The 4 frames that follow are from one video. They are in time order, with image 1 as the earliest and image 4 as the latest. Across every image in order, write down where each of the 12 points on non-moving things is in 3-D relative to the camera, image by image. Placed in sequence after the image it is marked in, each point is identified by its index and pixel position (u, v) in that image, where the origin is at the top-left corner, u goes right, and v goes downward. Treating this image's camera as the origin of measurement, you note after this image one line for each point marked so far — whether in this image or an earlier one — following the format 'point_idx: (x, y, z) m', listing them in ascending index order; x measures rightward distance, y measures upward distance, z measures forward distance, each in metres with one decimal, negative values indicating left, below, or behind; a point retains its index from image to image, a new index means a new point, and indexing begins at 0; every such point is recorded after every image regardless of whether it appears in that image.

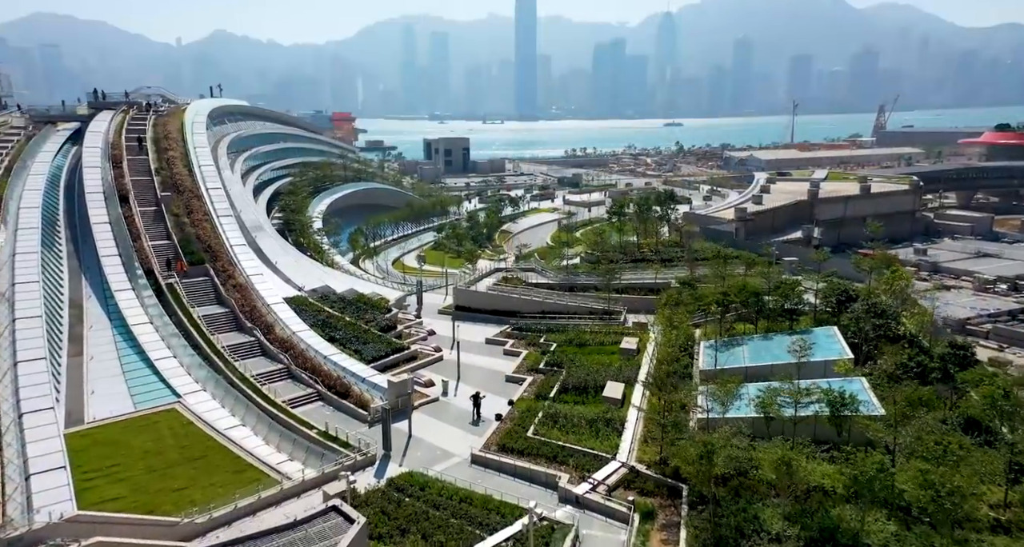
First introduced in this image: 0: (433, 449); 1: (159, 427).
0: (-2.3, -5.0, +17.6) m
1: (-10.0, -4.3, +17.3) m
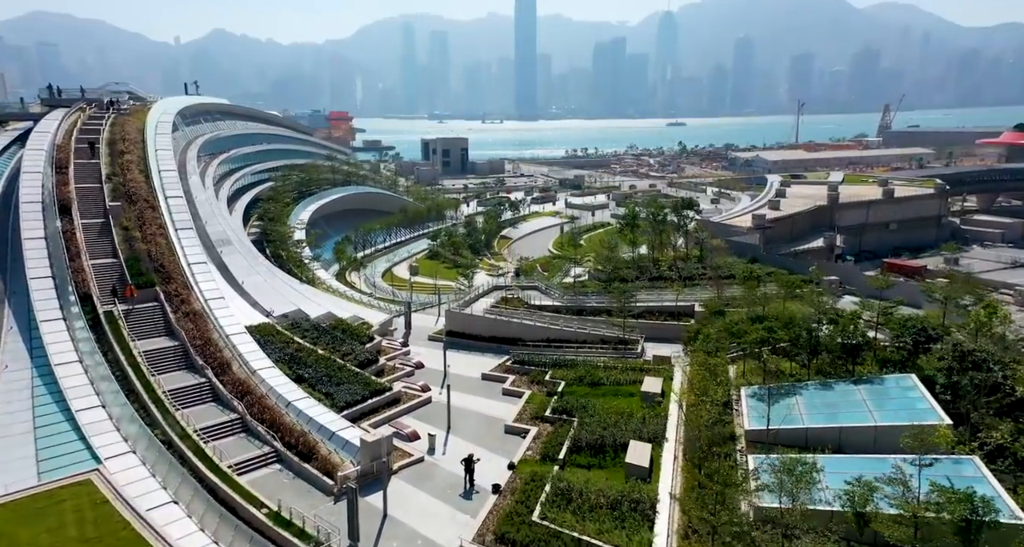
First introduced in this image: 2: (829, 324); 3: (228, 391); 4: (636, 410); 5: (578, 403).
0: (-2.2, -5.9, +13.9) m
1: (-10.0, -5.2, +13.5) m
2: (+9.5, -1.5, +18.4) m
3: (-8.7, -3.6, +18.8) m
4: (+3.7, -4.1, +18.5) m
5: (+2.1, -4.1, +19.4) m
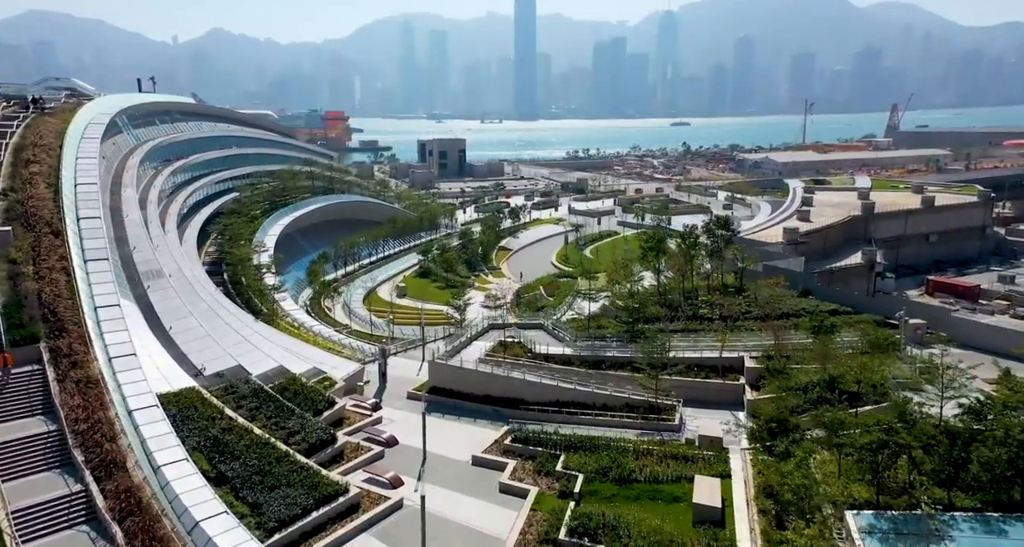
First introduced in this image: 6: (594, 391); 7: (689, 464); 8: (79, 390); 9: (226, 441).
0: (-2.2, -7.4, +8.4) m
1: (-9.9, -6.7, +8.0) m
2: (+9.5, -3.0, +12.9) m
3: (-8.7, -5.1, +13.3) m
4: (+3.8, -5.6, +13.0) m
5: (+2.1, -5.5, +13.9) m
6: (+2.6, -3.8, +19.6) m
7: (+4.5, -4.9, +15.6) m
8: (-11.4, -3.0, +16.1) m
9: (-7.5, -4.3, +16.0) m
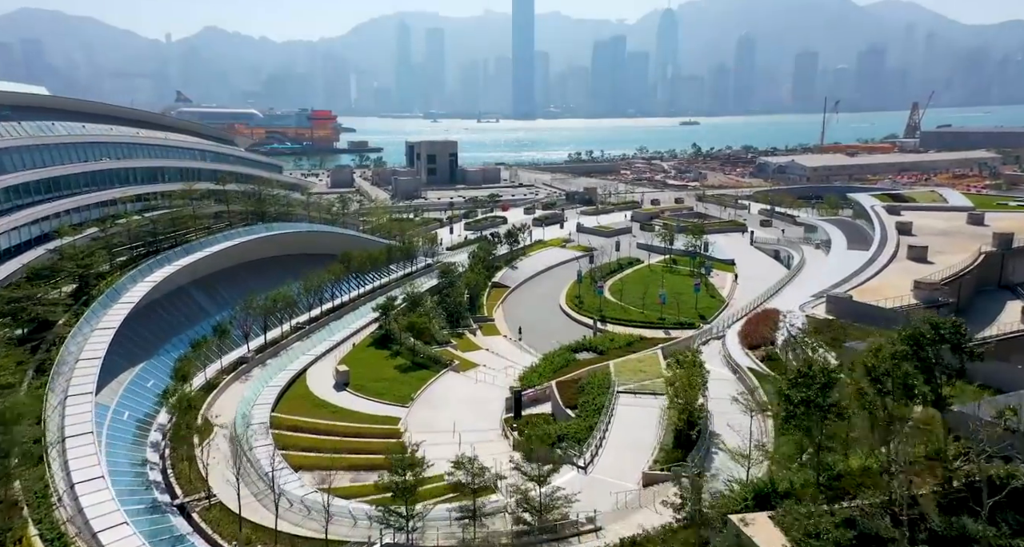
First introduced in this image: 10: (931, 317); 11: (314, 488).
0: (-2.3, -10.9, -6.0) m
1: (-10.0, -10.2, -6.3) m
2: (+9.4, -6.5, -1.4) m
3: (-8.8, -8.6, -1.0) m
4: (+3.7, -9.1, -1.3) m
5: (+2.0, -9.1, -0.4) m
6: (+2.5, -7.3, +5.3) m
7: (+4.4, -8.4, +1.3) m
8: (-11.5, -6.5, +1.7) m
9: (-7.6, -7.9, +1.7) m
10: (+9.5, -1.0, +14.1) m
11: (-5.7, -6.3, +17.8) m
